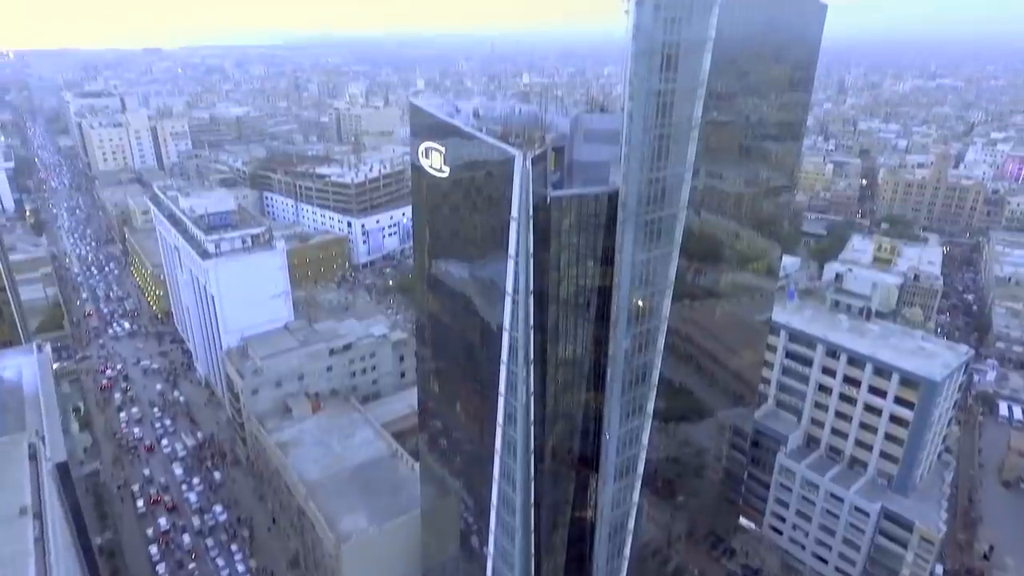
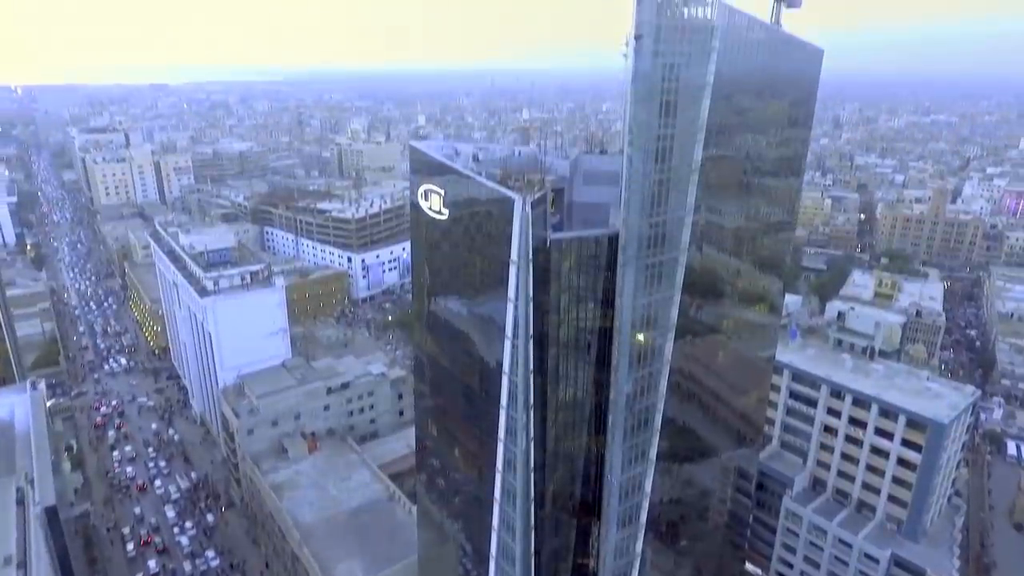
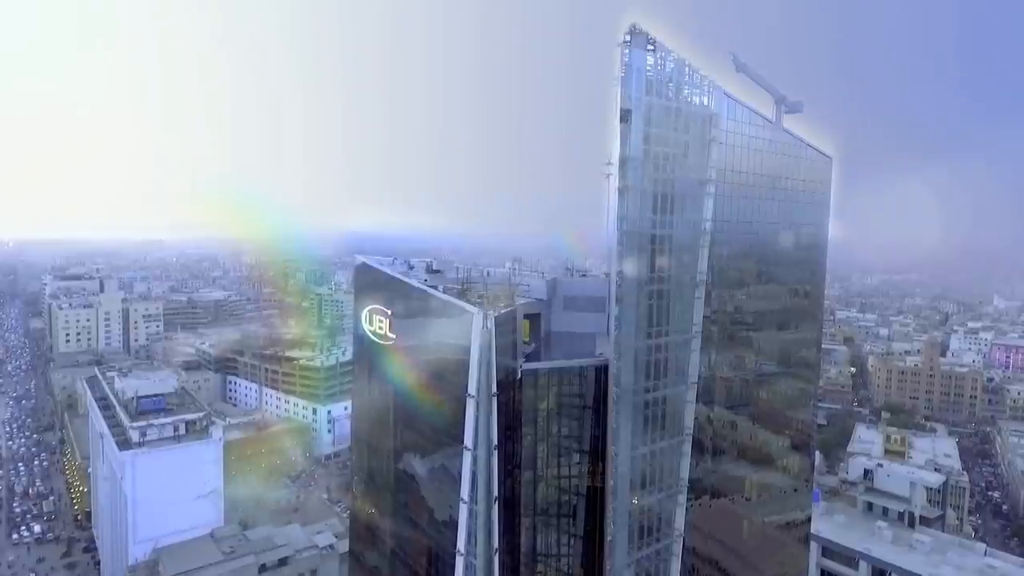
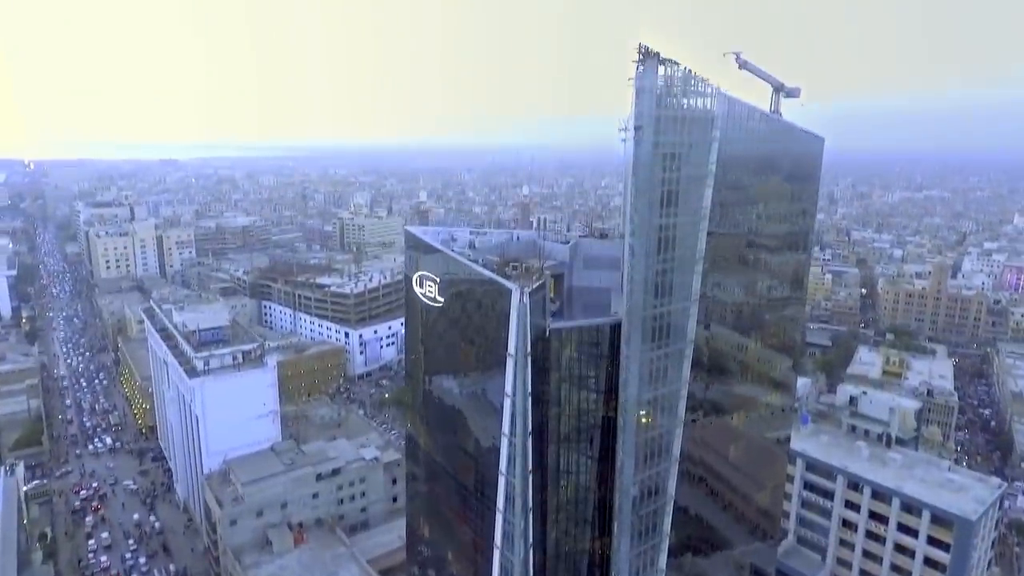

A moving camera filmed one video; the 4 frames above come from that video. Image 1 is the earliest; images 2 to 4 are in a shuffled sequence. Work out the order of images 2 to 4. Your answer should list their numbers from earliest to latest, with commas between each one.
2, 4, 3
